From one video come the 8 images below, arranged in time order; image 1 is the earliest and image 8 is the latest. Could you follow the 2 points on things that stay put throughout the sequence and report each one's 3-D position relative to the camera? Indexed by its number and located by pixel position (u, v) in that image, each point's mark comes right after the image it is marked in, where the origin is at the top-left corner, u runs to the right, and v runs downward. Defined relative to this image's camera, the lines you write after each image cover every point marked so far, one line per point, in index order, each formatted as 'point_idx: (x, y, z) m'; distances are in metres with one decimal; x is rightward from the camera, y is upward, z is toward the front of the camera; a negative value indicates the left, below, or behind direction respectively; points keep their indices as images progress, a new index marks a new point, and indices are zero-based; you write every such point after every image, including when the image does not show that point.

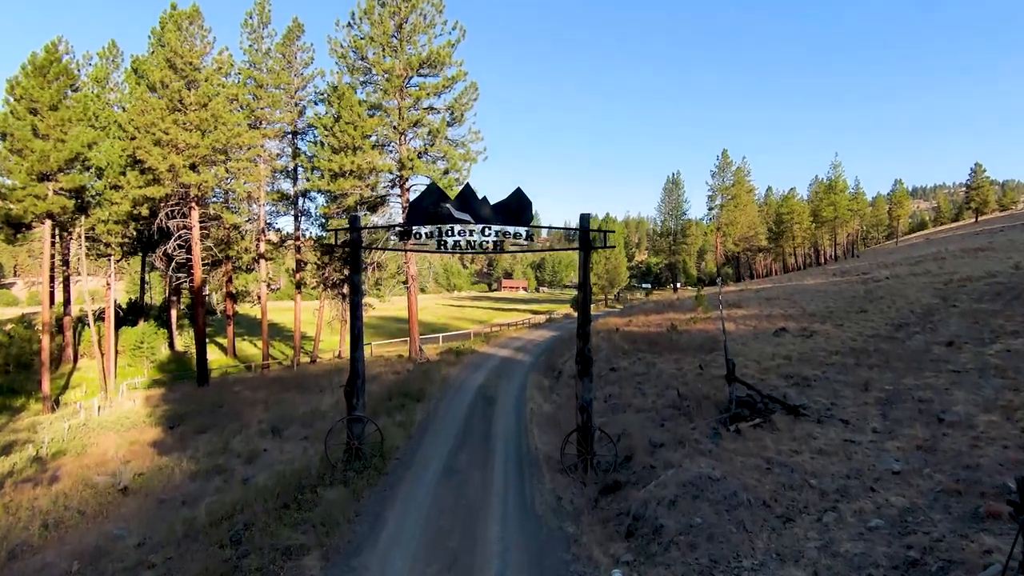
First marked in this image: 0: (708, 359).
0: (+4.5, -1.6, +13.3) m
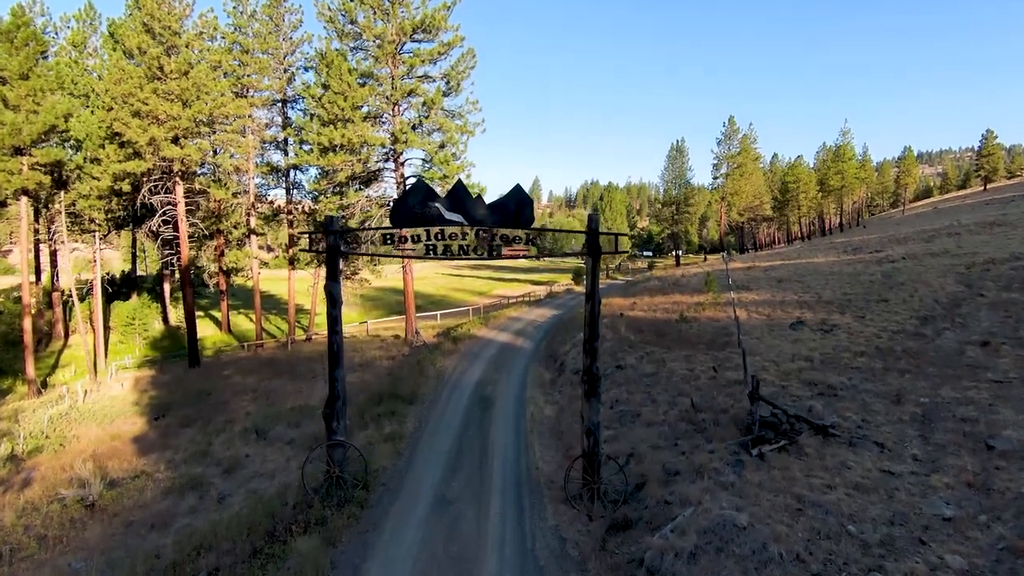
0: (+4.5, -1.5, +12.4) m
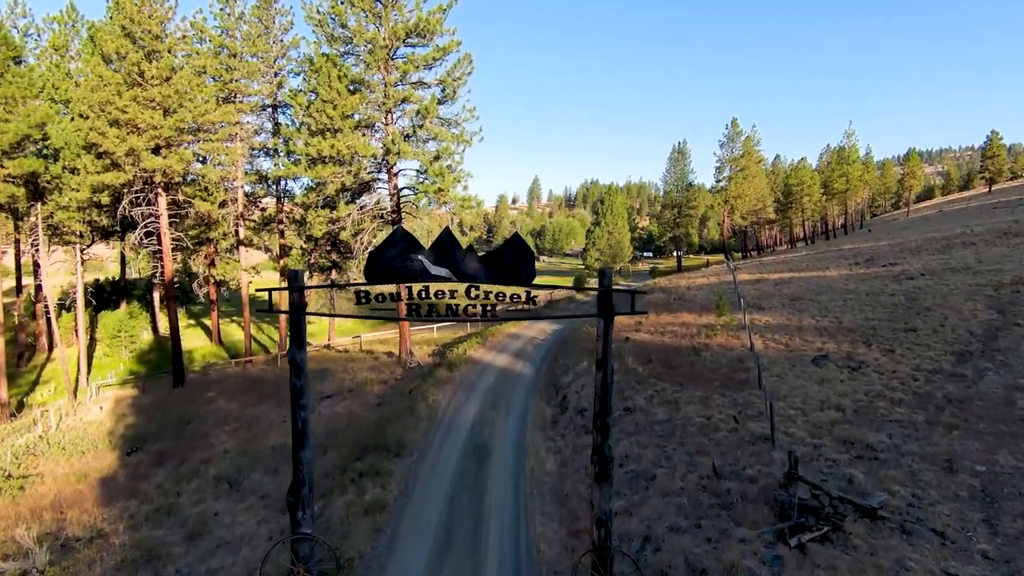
0: (+4.4, -2.2, +11.2) m
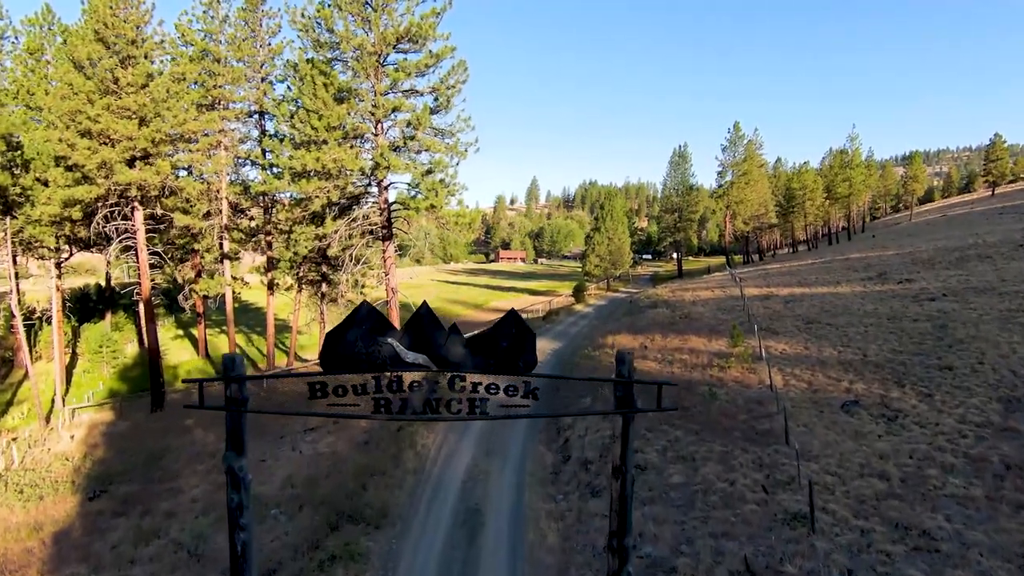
0: (+4.4, -3.0, +9.9) m
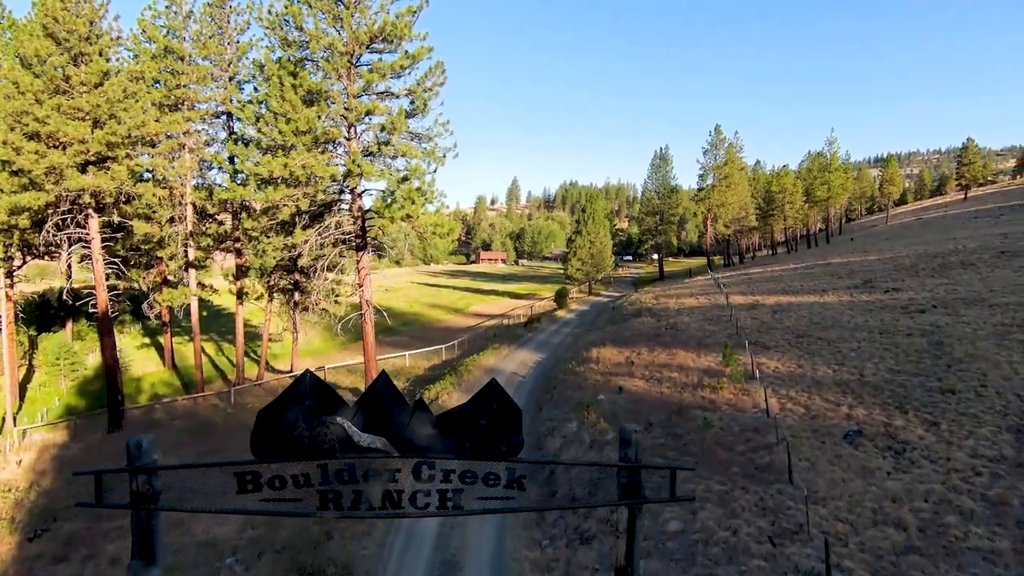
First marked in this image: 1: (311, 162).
0: (+4.1, -3.4, +9.1) m
1: (-6.4, +4.0, +18.4) m
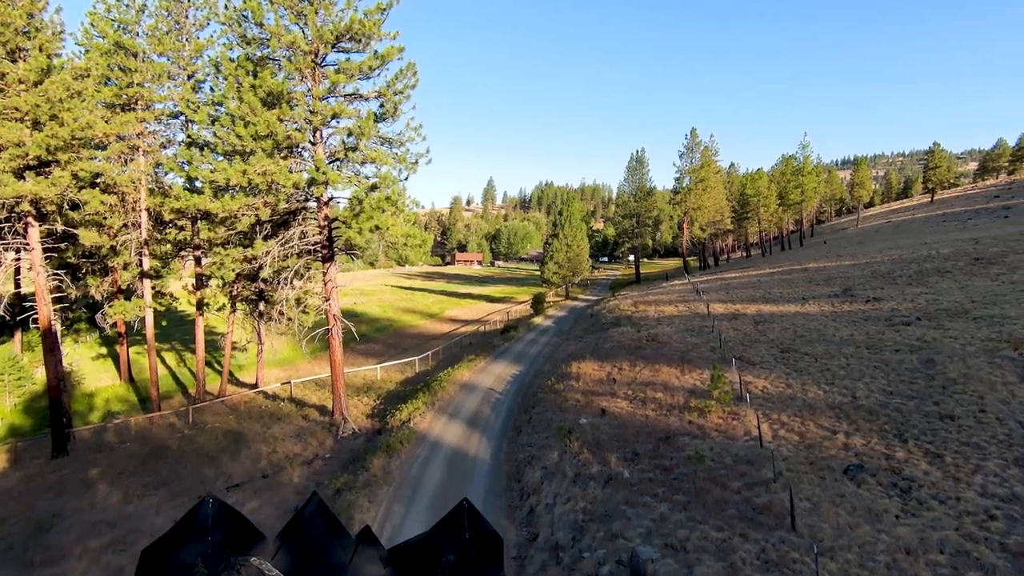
0: (+3.8, -3.9, +8.3) m
1: (-7.1, +3.6, +17.1) m
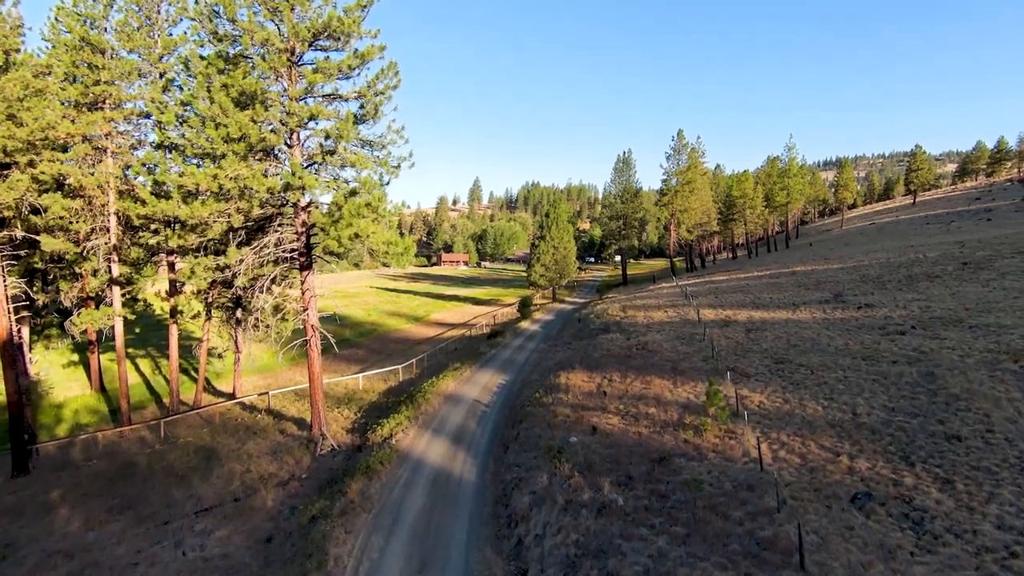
0: (+3.6, -4.2, +7.7) m
1: (-7.5, +3.2, +16.2) m
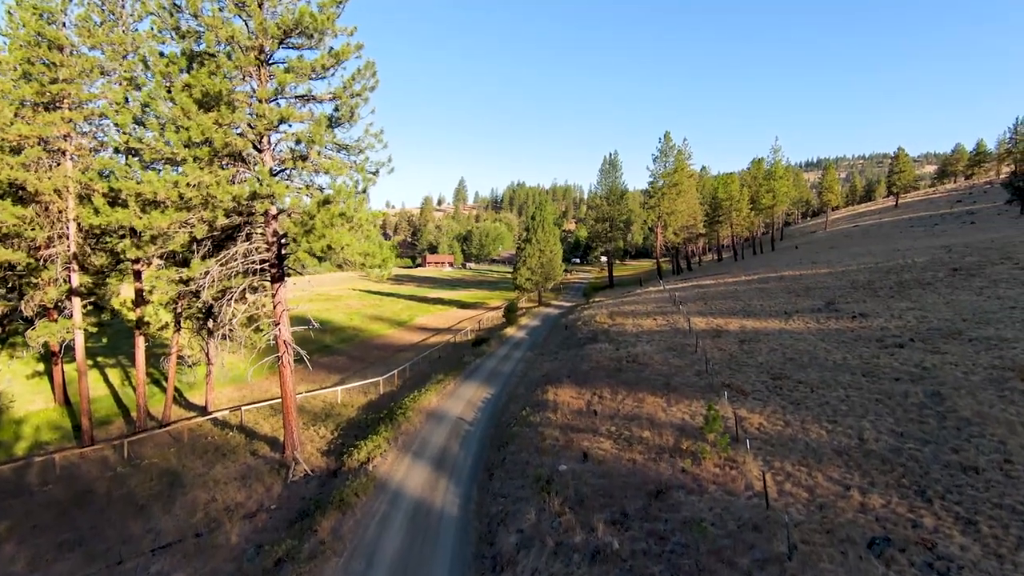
0: (+3.4, -4.6, +6.8) m
1: (-7.9, +2.8, +15.0) m
